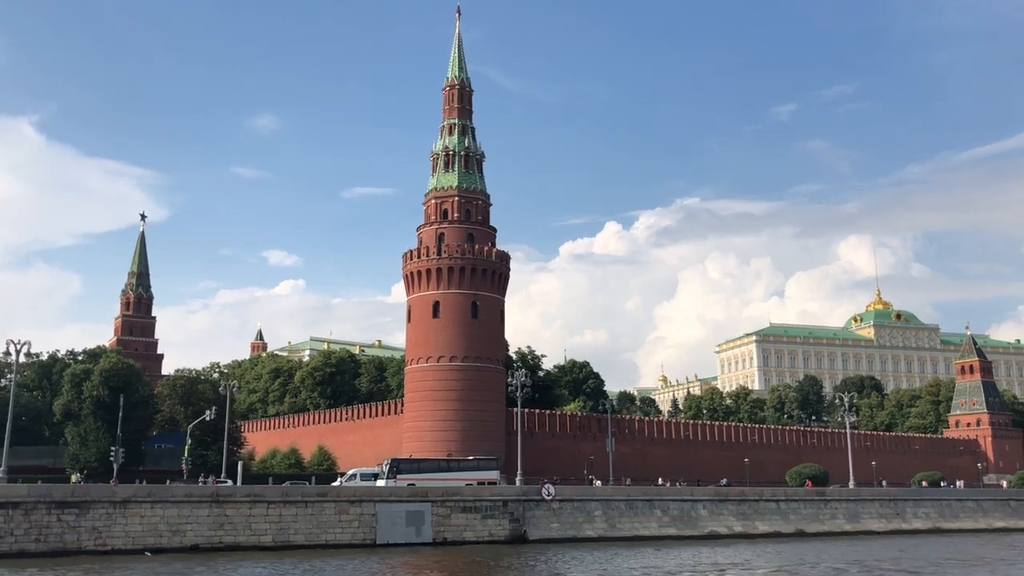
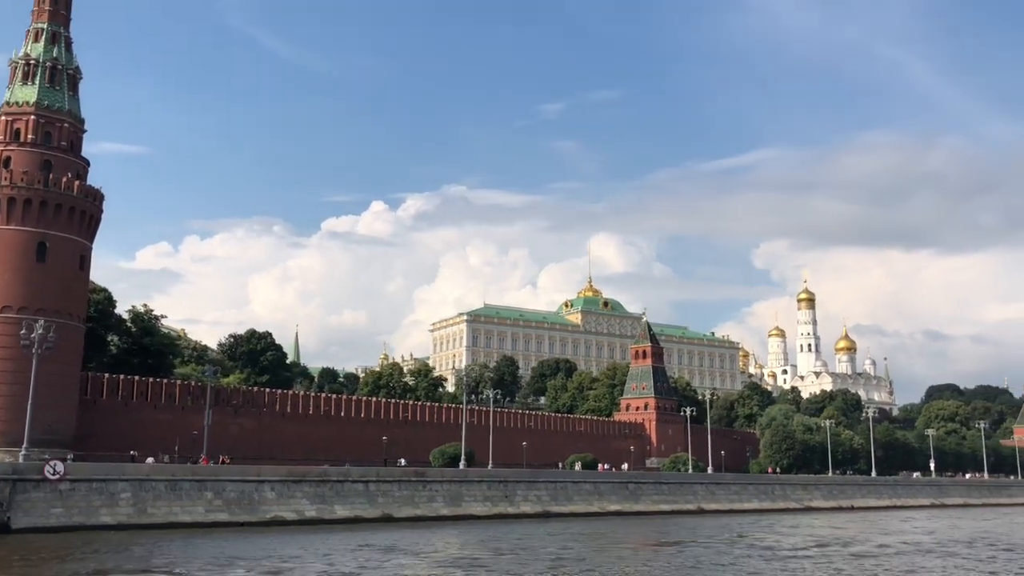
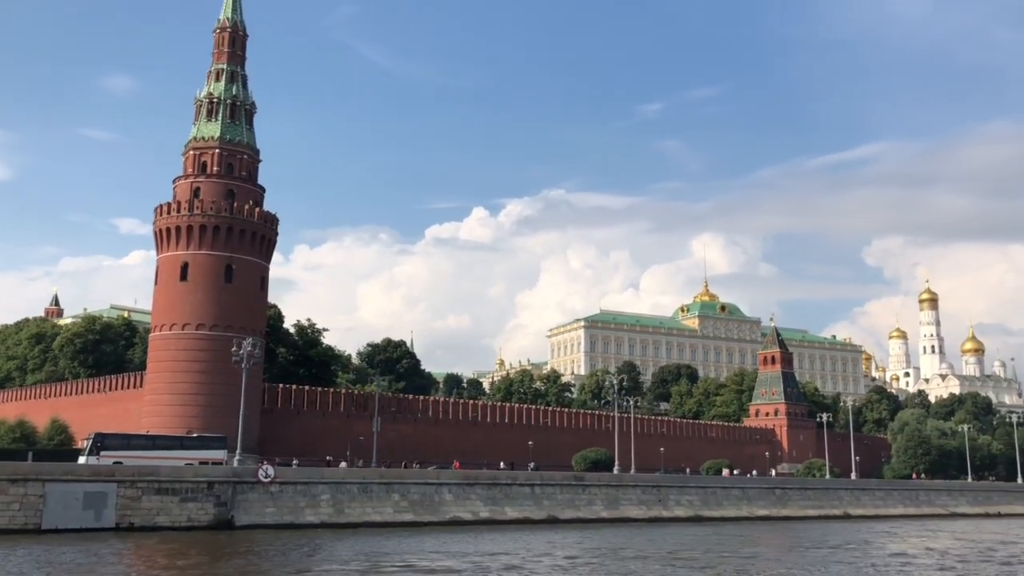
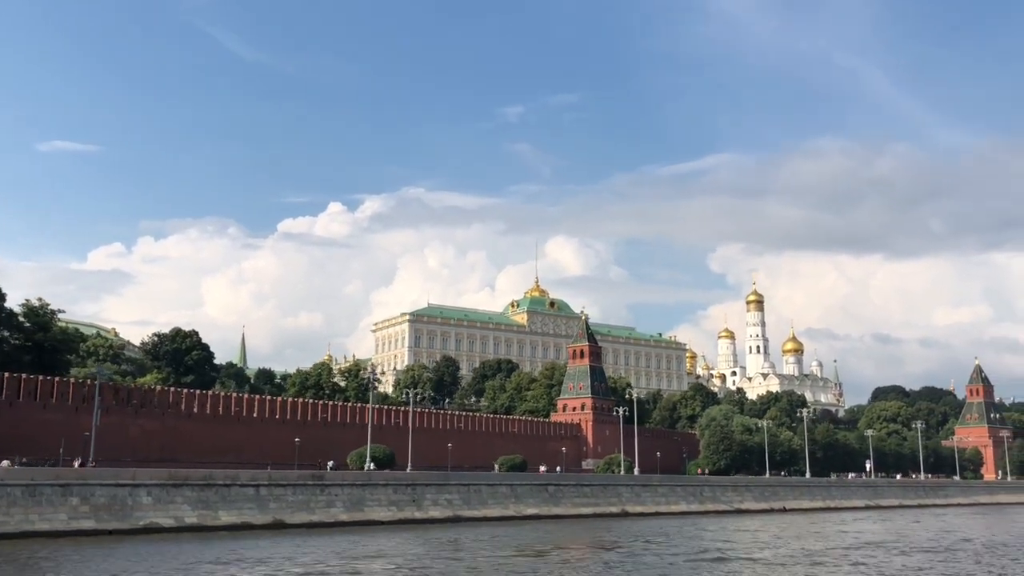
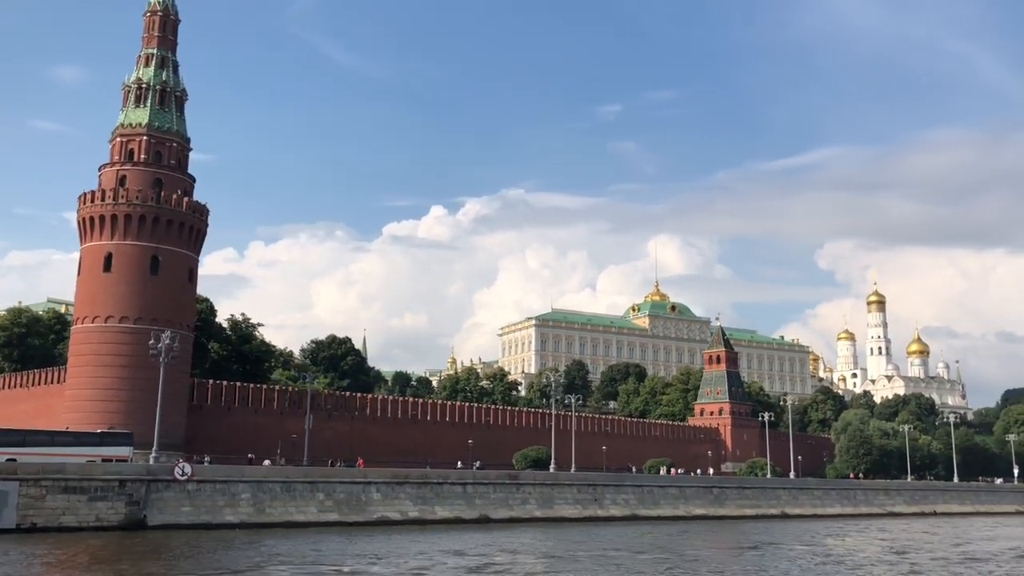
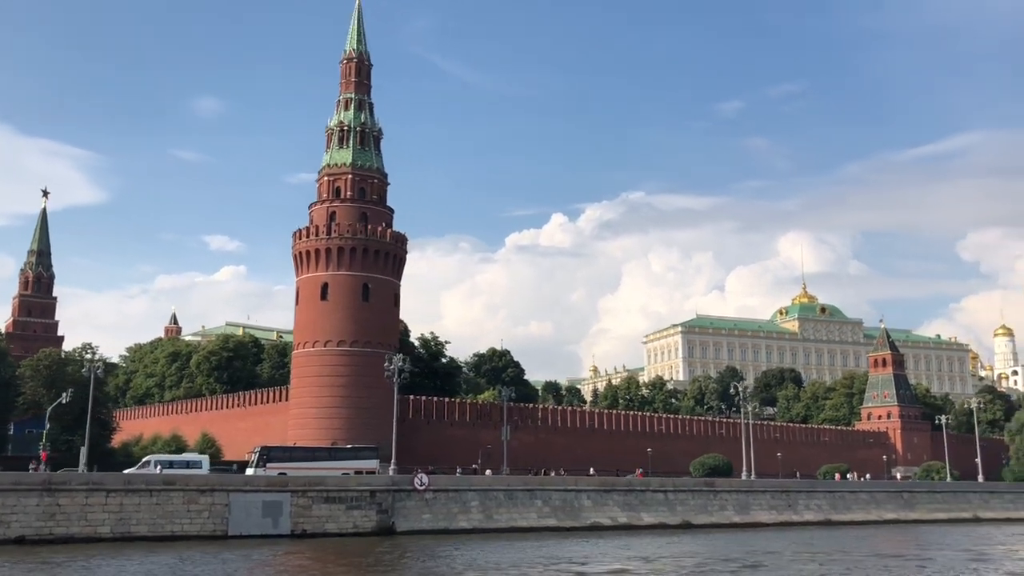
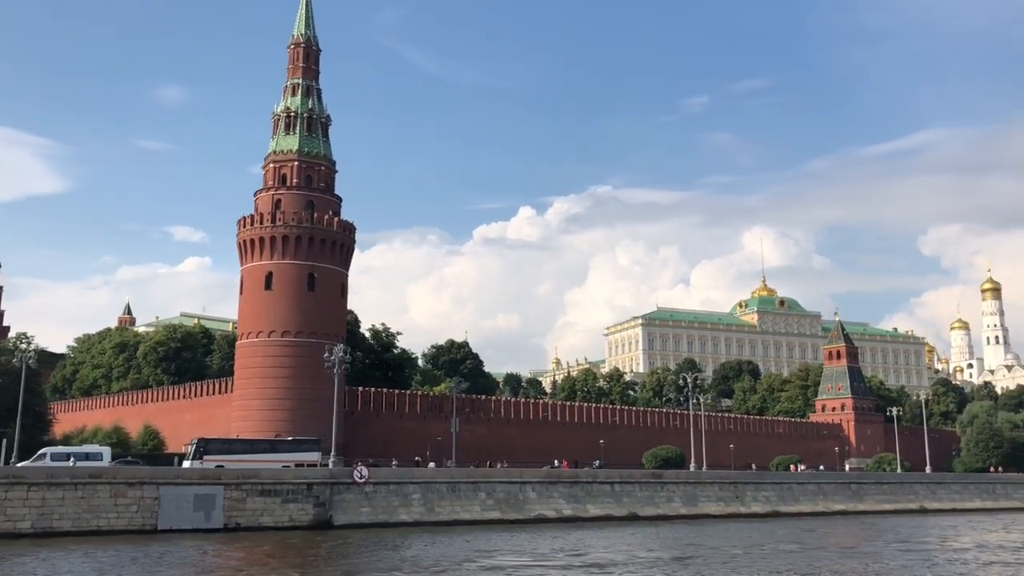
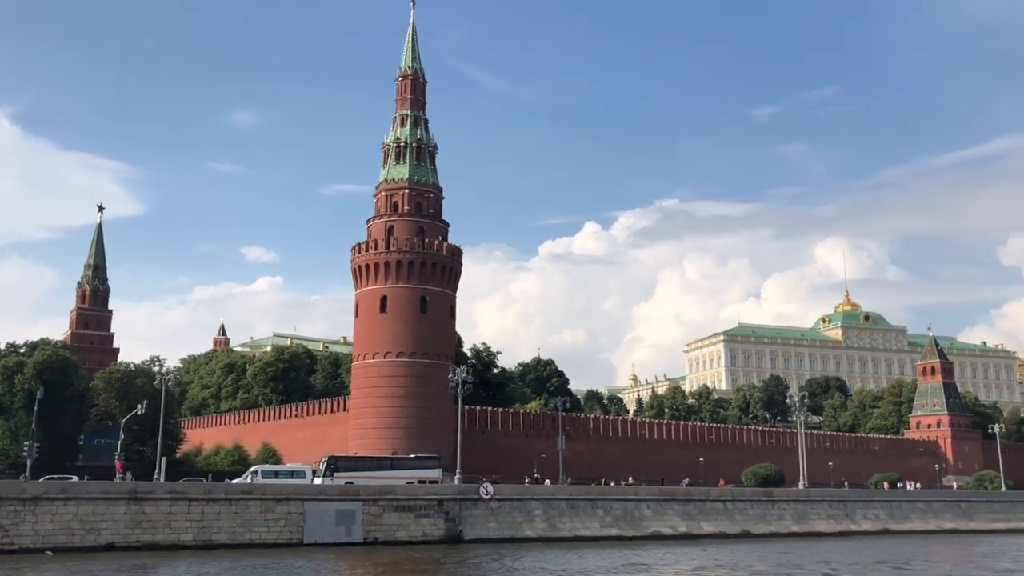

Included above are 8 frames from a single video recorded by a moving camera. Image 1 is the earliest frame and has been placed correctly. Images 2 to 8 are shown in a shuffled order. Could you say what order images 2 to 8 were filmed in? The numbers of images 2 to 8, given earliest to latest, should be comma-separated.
8, 6, 7, 3, 5, 2, 4
